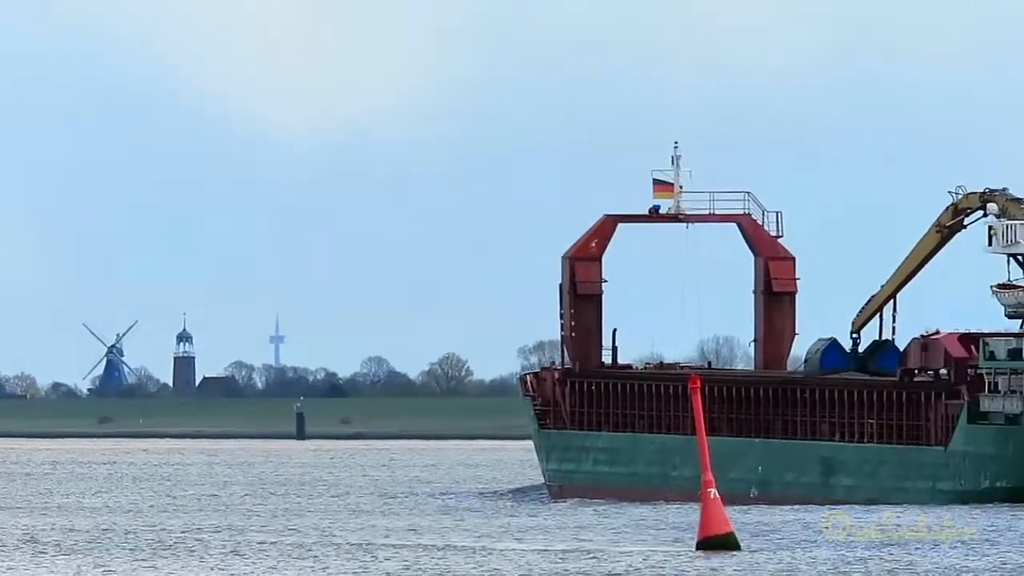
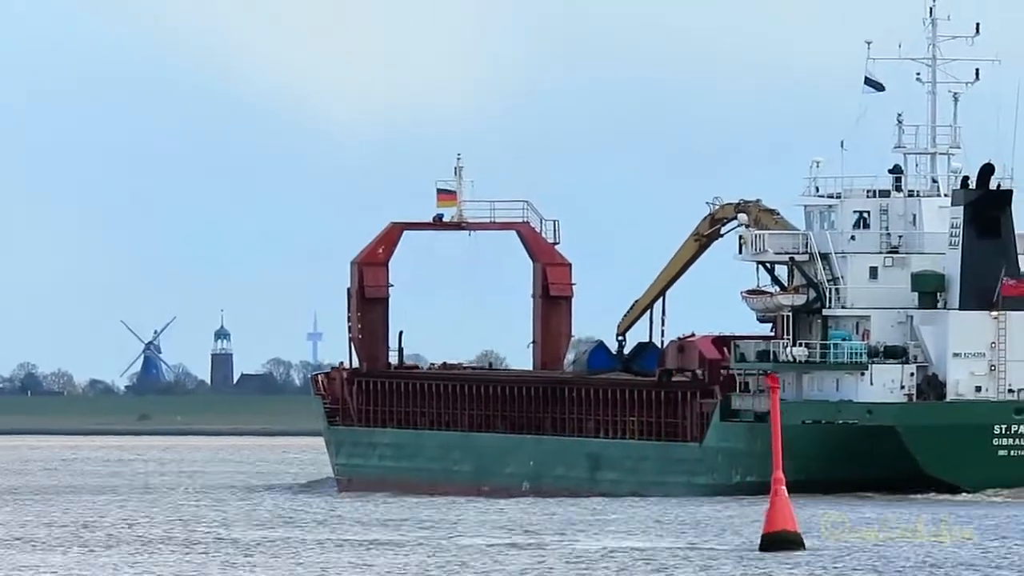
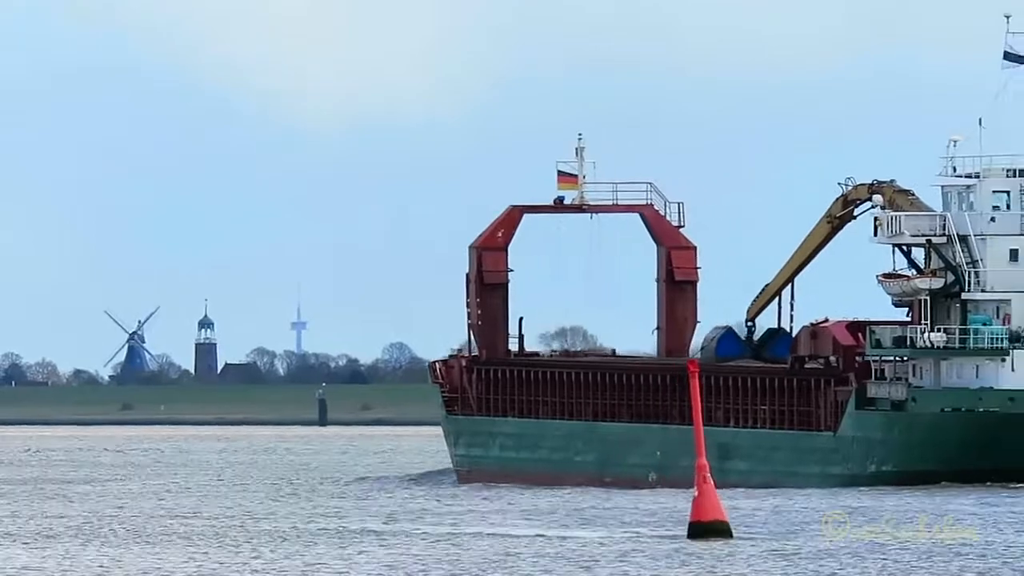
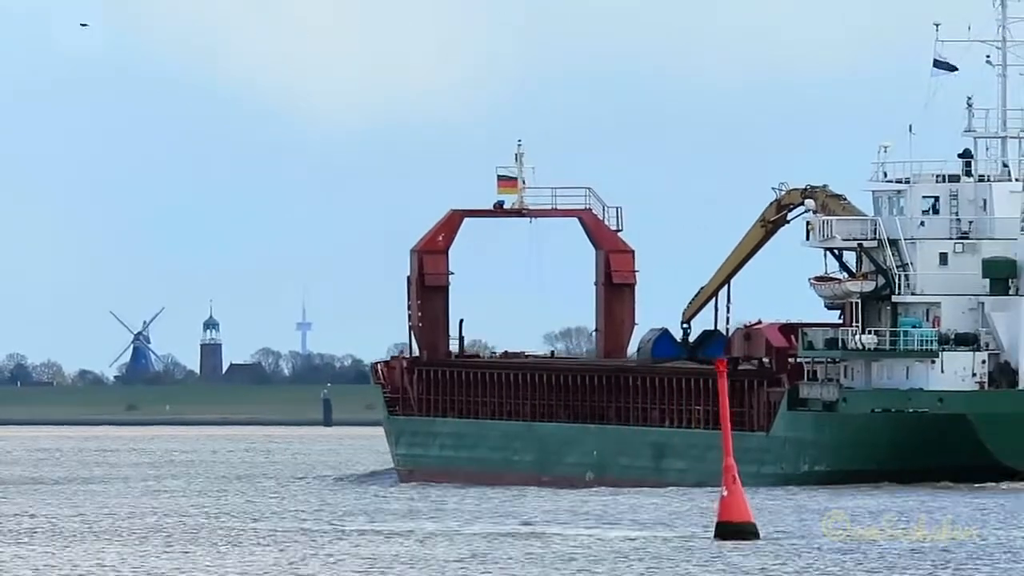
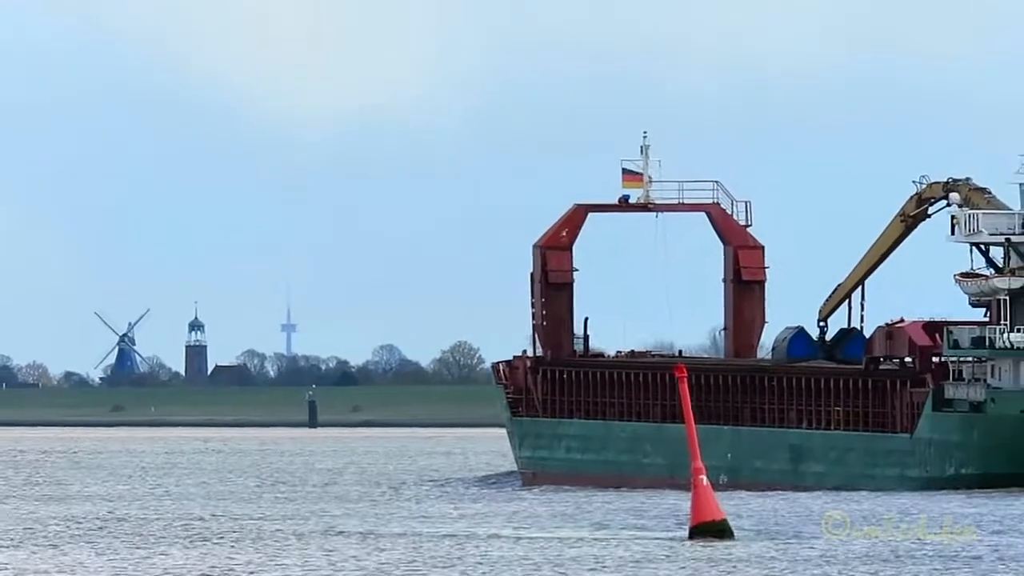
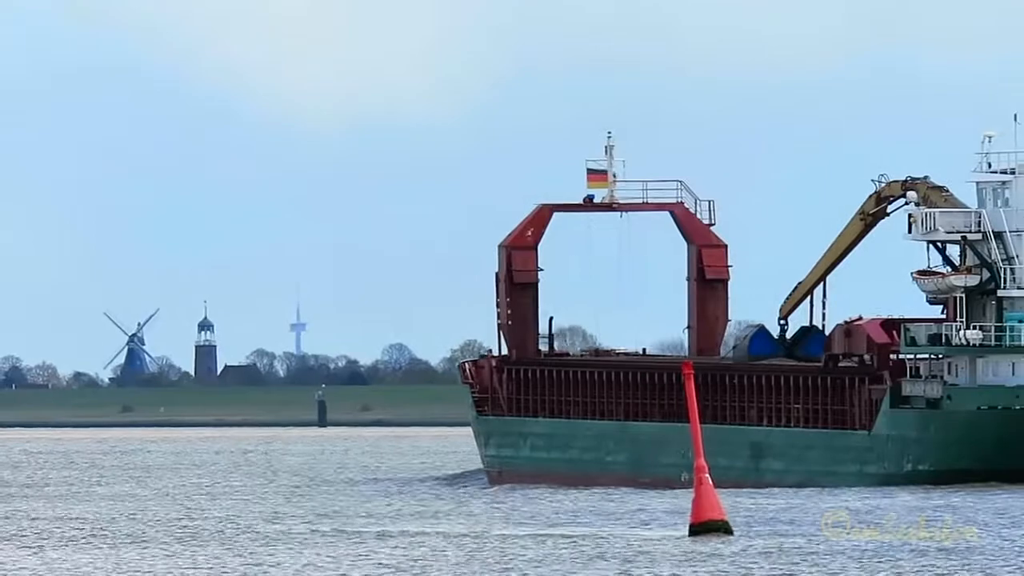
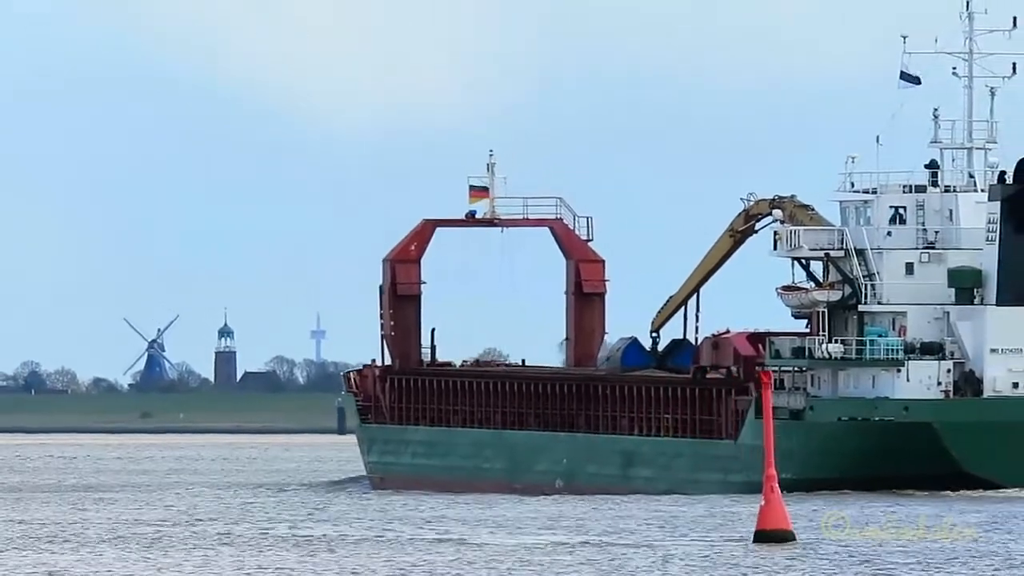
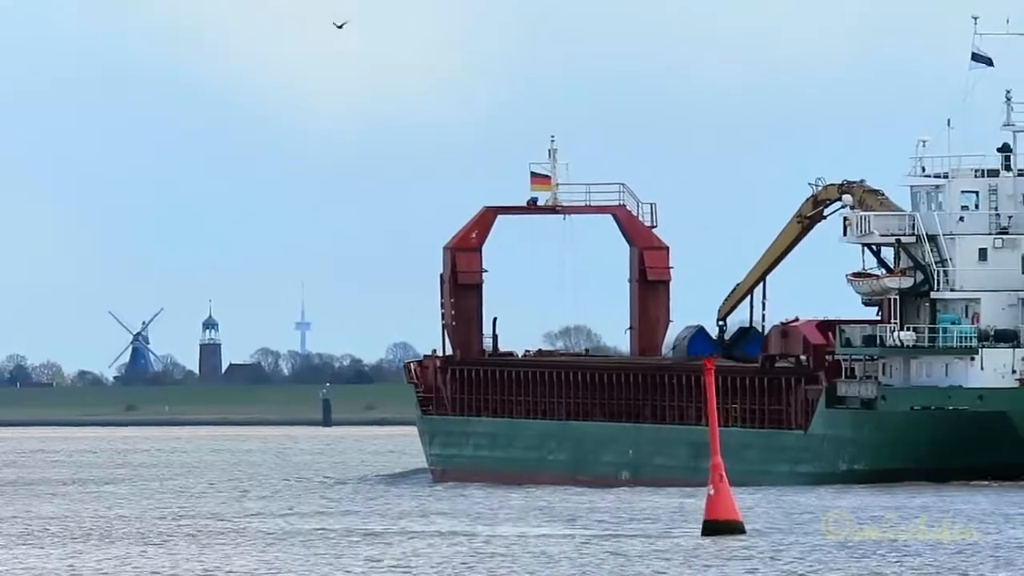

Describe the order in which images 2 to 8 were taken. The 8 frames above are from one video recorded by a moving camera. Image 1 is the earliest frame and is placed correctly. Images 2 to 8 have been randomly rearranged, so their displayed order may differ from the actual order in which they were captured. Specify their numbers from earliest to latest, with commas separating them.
5, 6, 3, 8, 4, 7, 2
